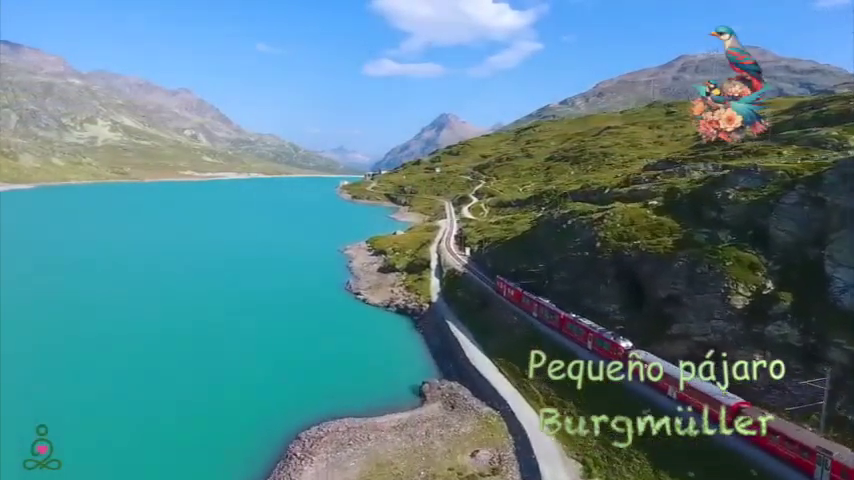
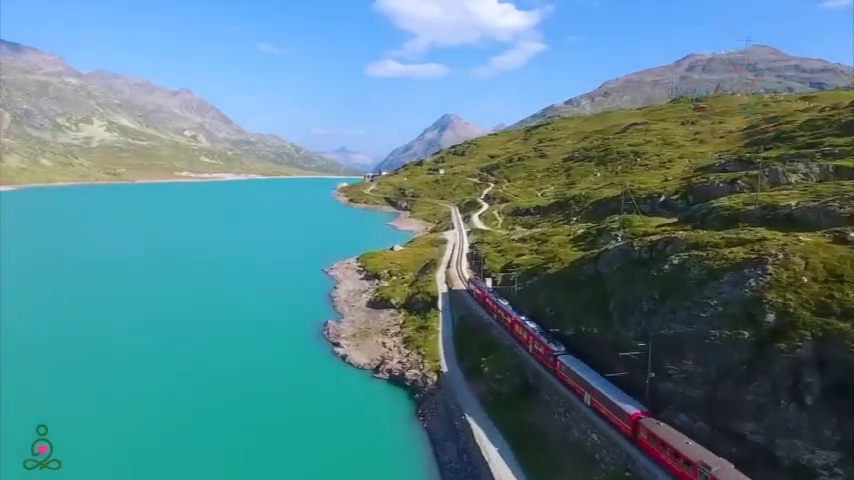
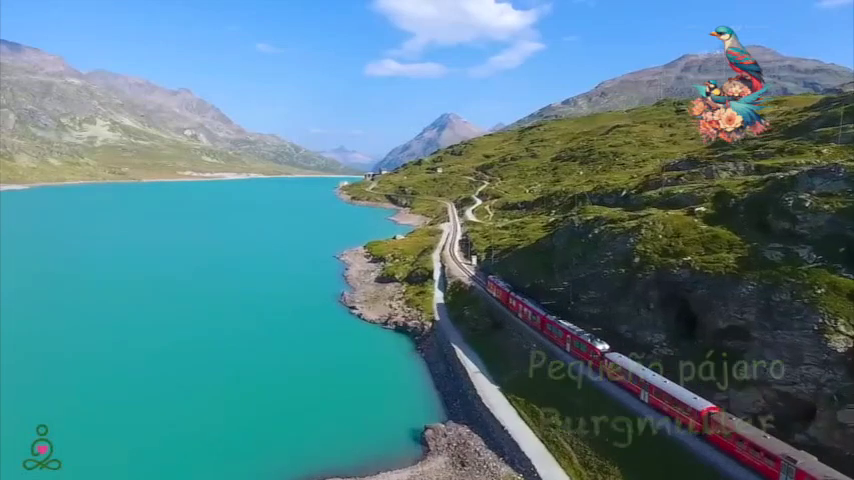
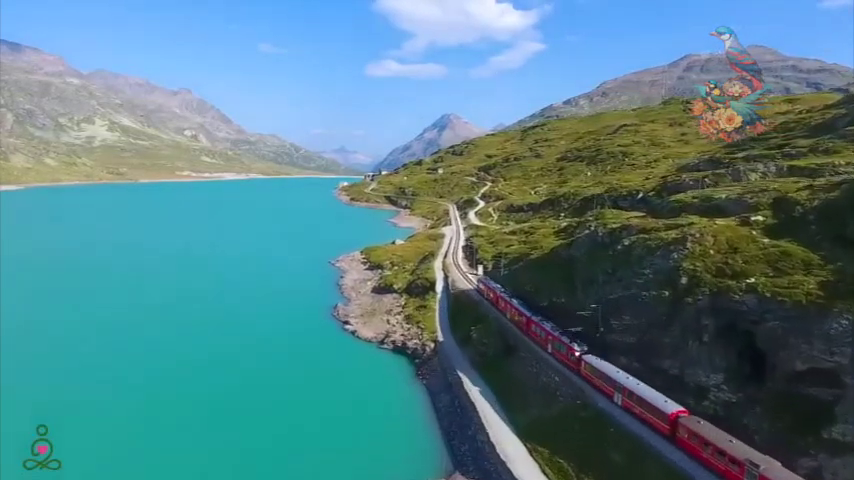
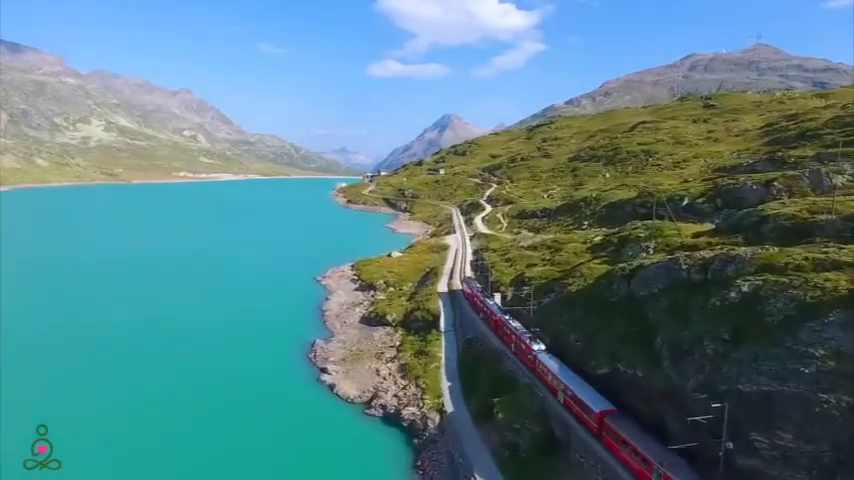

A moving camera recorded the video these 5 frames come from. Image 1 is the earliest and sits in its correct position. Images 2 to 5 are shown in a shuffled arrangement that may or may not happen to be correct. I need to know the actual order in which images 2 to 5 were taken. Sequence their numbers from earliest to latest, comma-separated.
3, 4, 2, 5
